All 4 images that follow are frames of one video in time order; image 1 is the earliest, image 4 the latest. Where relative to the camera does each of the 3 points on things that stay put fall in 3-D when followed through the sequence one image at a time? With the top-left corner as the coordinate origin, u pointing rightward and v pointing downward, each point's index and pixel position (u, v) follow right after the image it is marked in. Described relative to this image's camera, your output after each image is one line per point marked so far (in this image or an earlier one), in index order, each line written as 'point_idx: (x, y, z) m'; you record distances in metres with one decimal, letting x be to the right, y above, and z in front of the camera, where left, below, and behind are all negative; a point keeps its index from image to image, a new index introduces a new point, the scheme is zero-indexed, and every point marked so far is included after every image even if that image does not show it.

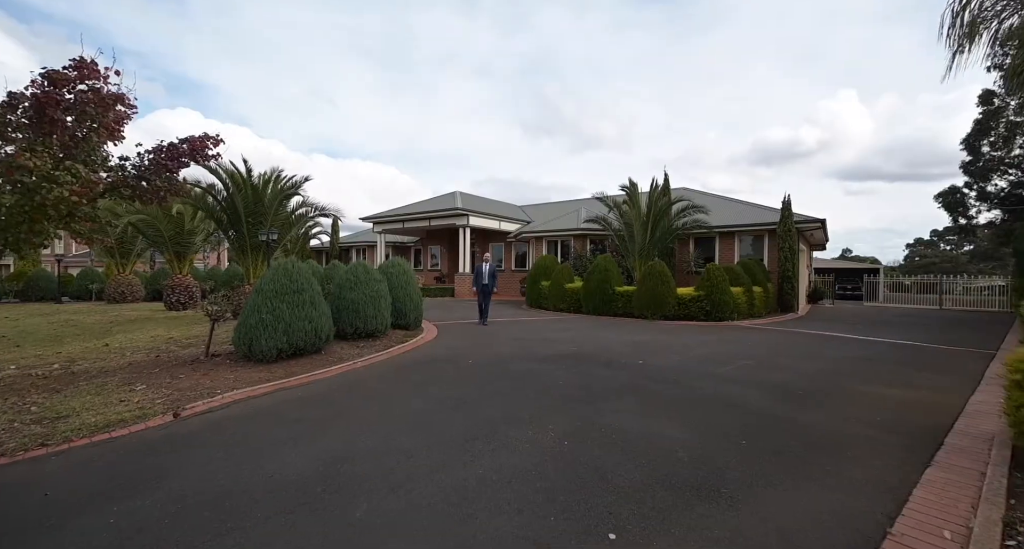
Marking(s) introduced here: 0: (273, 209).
0: (-5.4, +1.5, +11.6) m
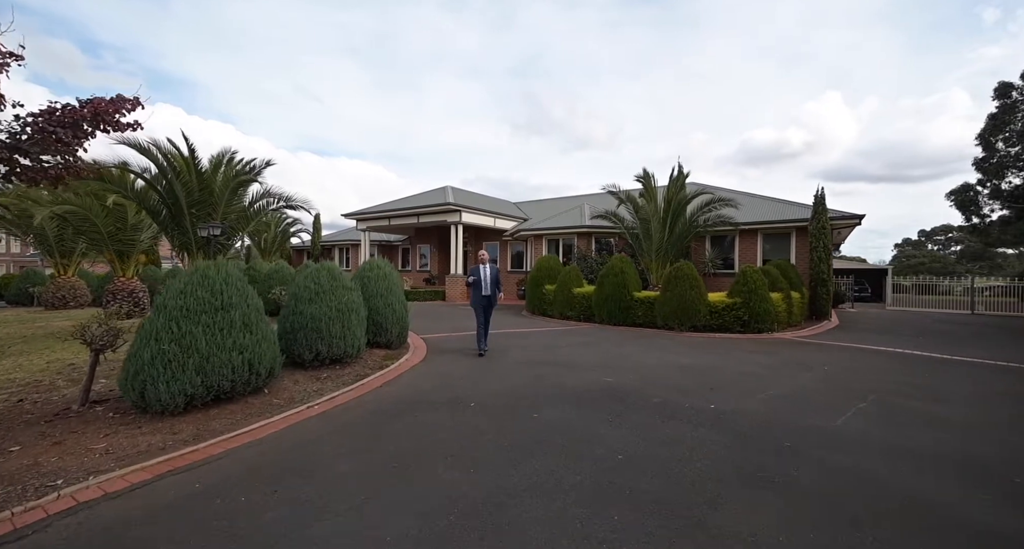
0: (-5.3, +1.4, +9.4) m
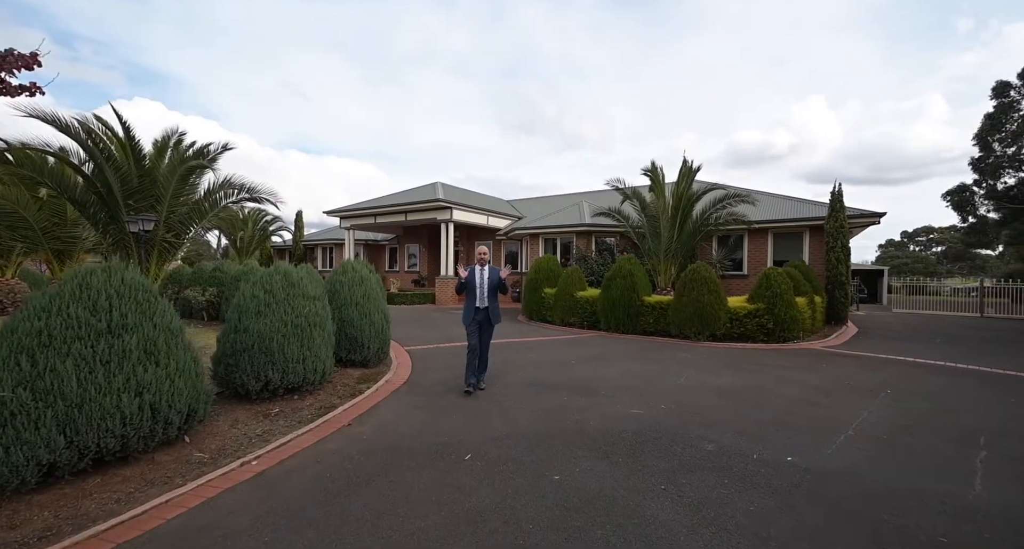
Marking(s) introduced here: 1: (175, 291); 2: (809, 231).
0: (-5.3, +1.4, +8.0) m
1: (-8.7, -0.4, +13.3) m
2: (+9.4, +1.4, +16.2) m
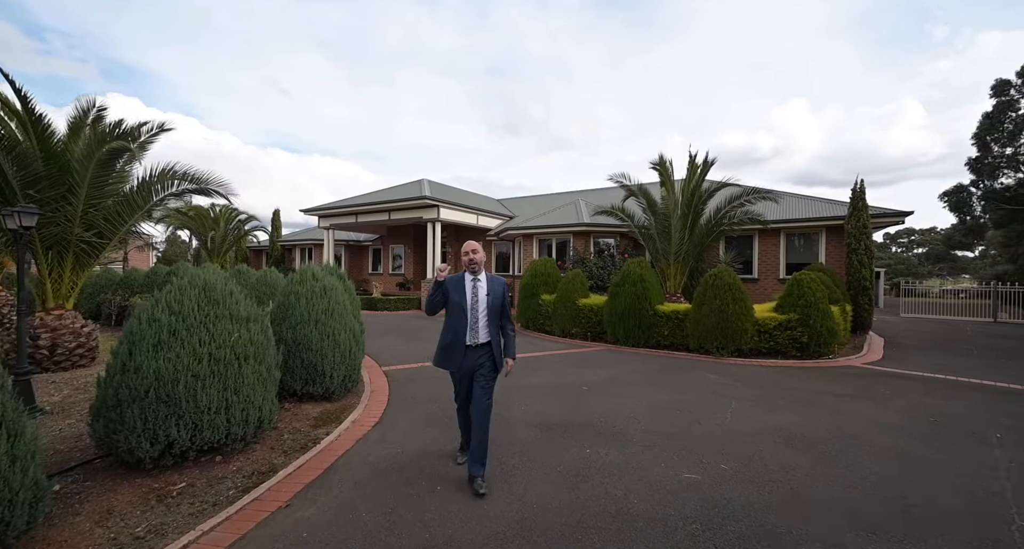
0: (-5.3, +1.2, +6.4) m
1: (-8.9, -0.5, +11.7) m
2: (+9.2, +1.3, +14.9) m
